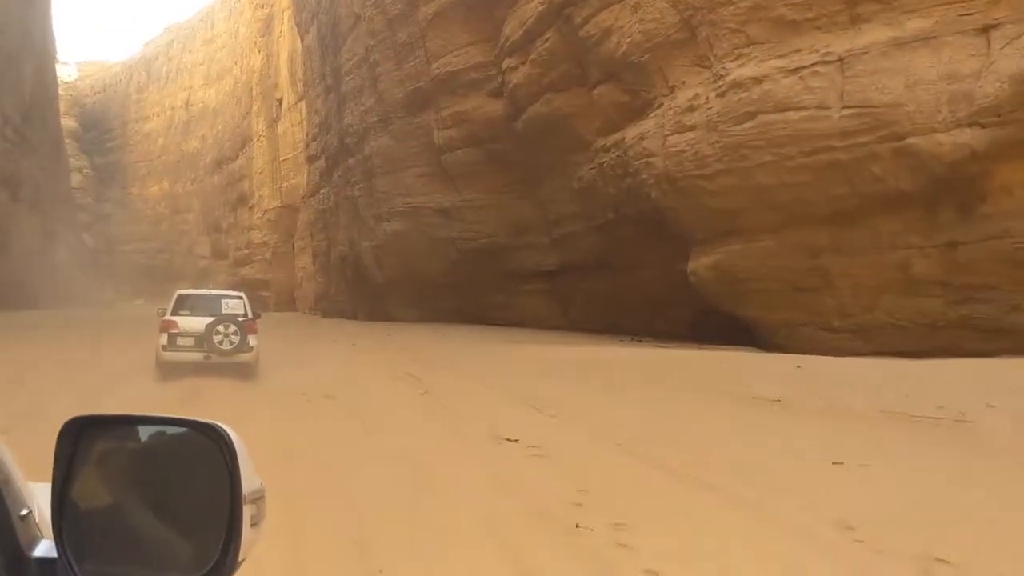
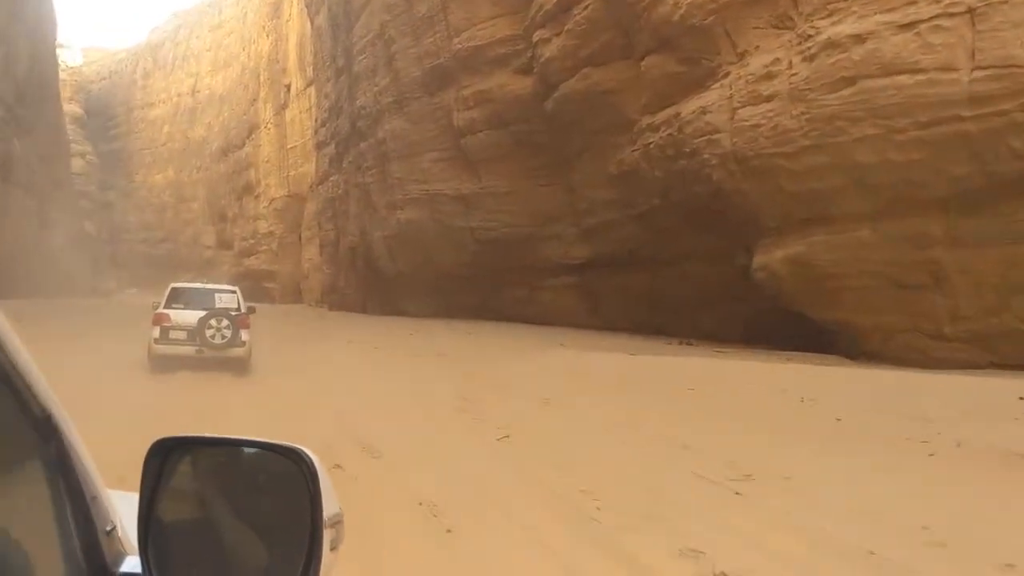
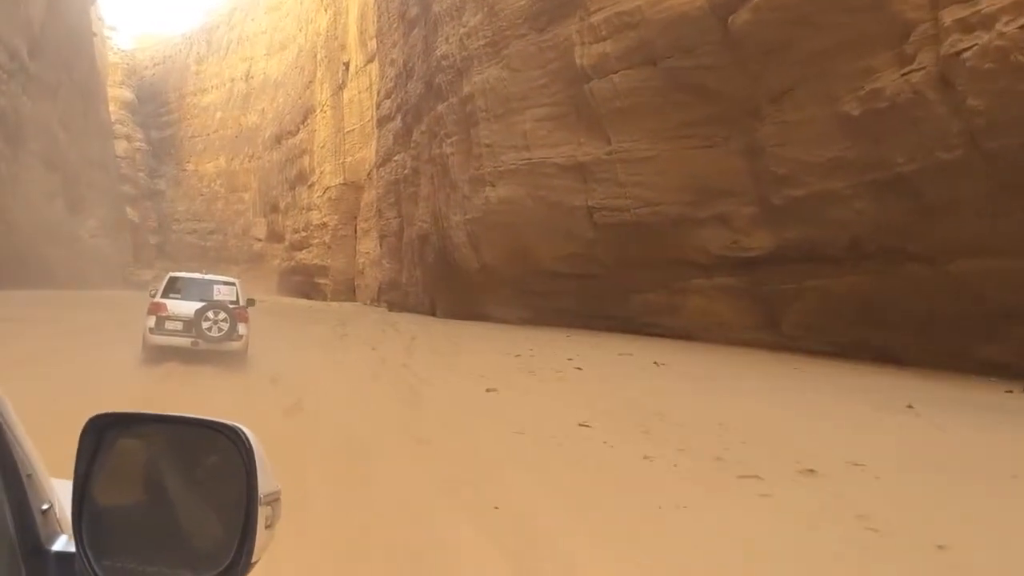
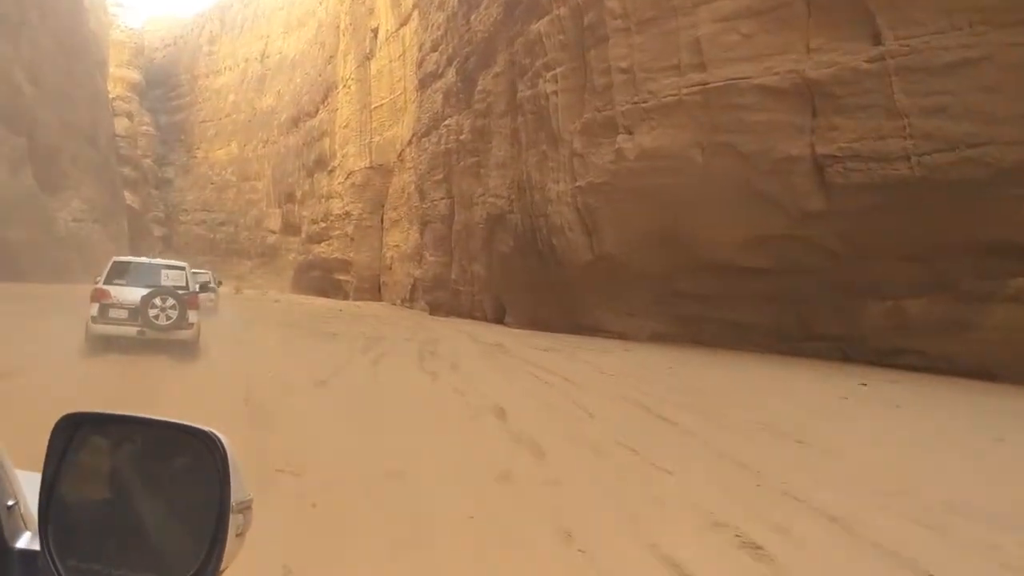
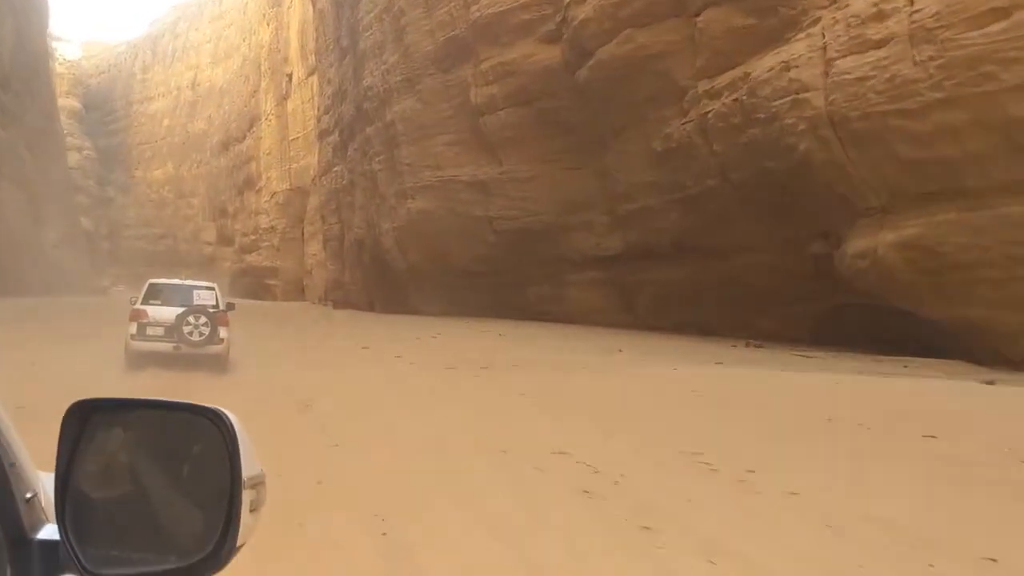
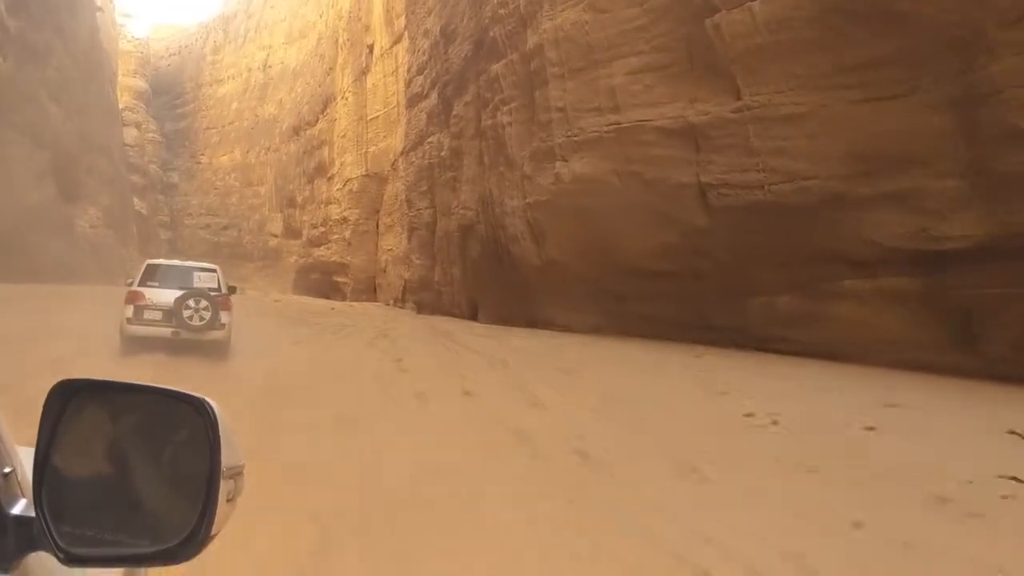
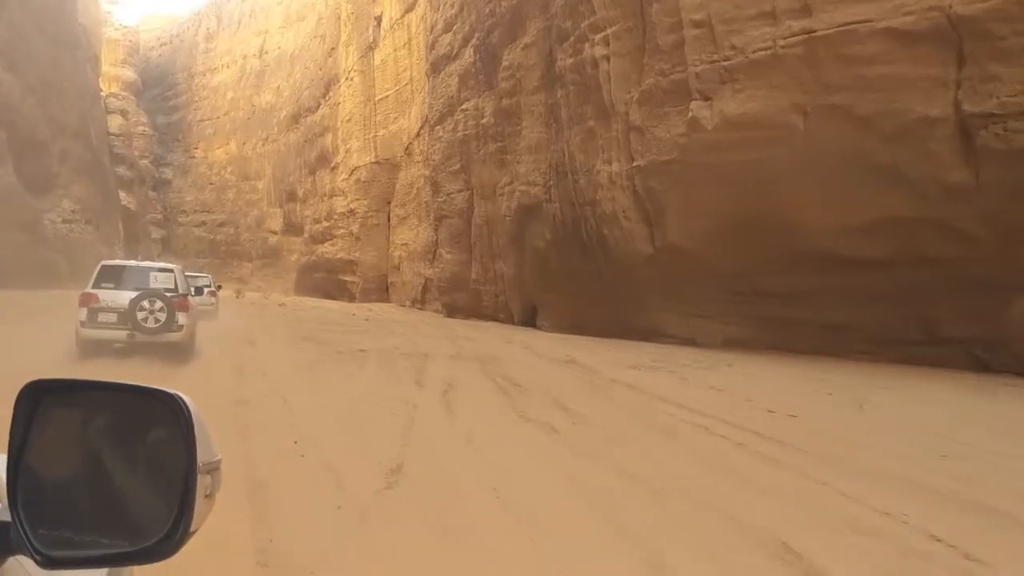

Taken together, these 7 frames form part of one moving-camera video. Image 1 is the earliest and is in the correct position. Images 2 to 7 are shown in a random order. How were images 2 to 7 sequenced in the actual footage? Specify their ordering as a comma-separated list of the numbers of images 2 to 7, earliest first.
2, 5, 3, 6, 4, 7
